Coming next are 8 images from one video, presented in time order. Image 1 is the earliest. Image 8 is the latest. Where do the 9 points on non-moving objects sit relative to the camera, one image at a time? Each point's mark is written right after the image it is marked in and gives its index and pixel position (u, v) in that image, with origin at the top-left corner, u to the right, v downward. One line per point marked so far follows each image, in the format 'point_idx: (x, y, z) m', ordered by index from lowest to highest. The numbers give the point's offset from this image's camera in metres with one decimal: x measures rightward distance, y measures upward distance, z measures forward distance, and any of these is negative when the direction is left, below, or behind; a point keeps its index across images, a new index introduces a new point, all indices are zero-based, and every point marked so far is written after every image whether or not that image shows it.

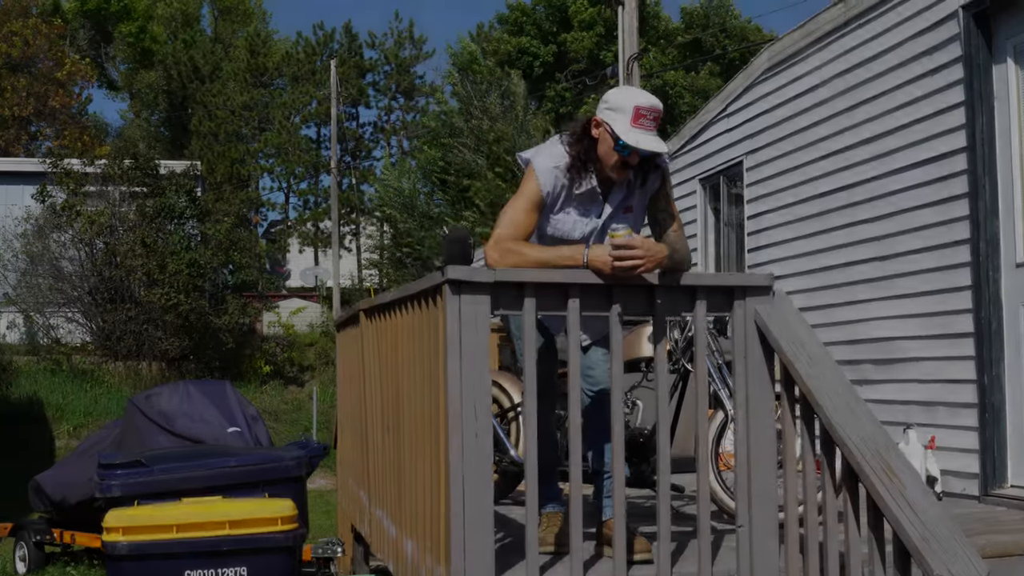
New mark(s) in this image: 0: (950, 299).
0: (+1.8, -0.1, +6.2) m
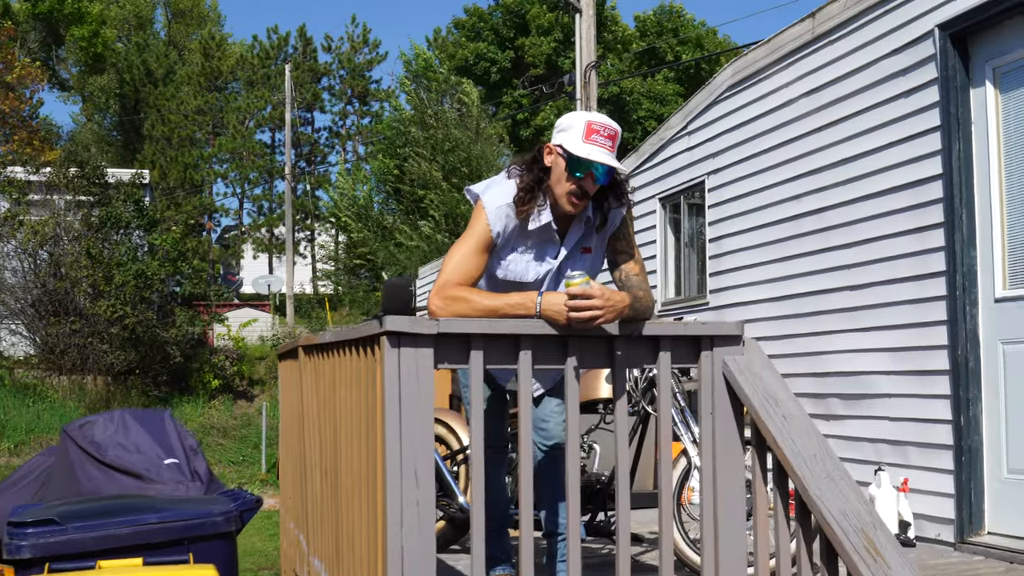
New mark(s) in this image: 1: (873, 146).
0: (+1.6, -0.2, +5.9) m
1: (+1.6, +0.6, +6.3) m
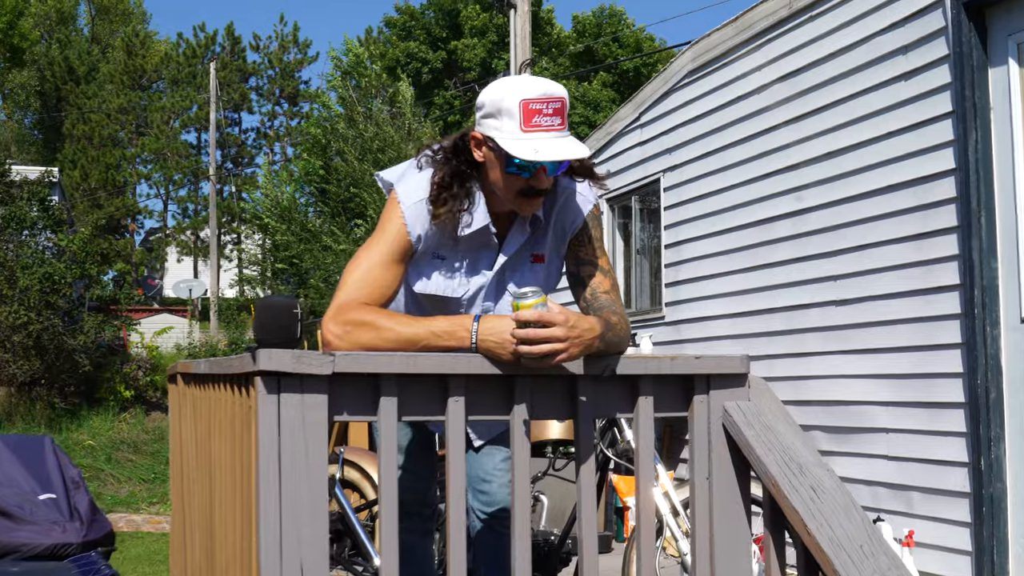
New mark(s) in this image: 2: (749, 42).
0: (+1.4, -0.2, +4.9) m
1: (+1.3, +0.6, +5.4) m
2: (+1.0, +1.1, +6.4) m
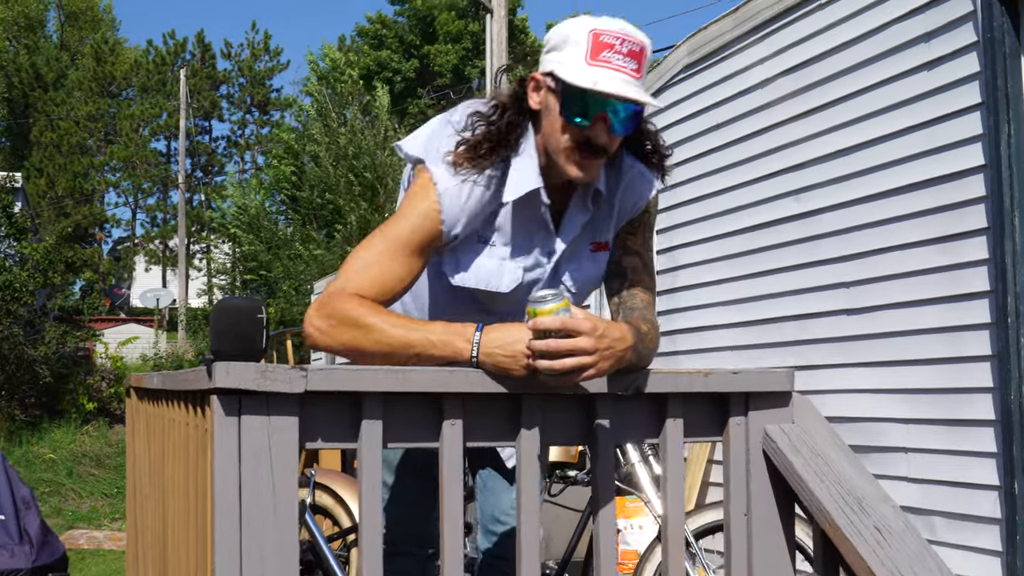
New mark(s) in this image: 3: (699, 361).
0: (+1.4, -0.3, +4.5) m
1: (+1.3, +0.5, +5.0) m
2: (+1.0, +1.0, +6.0) m
3: (+0.8, -0.3, +6.5) m
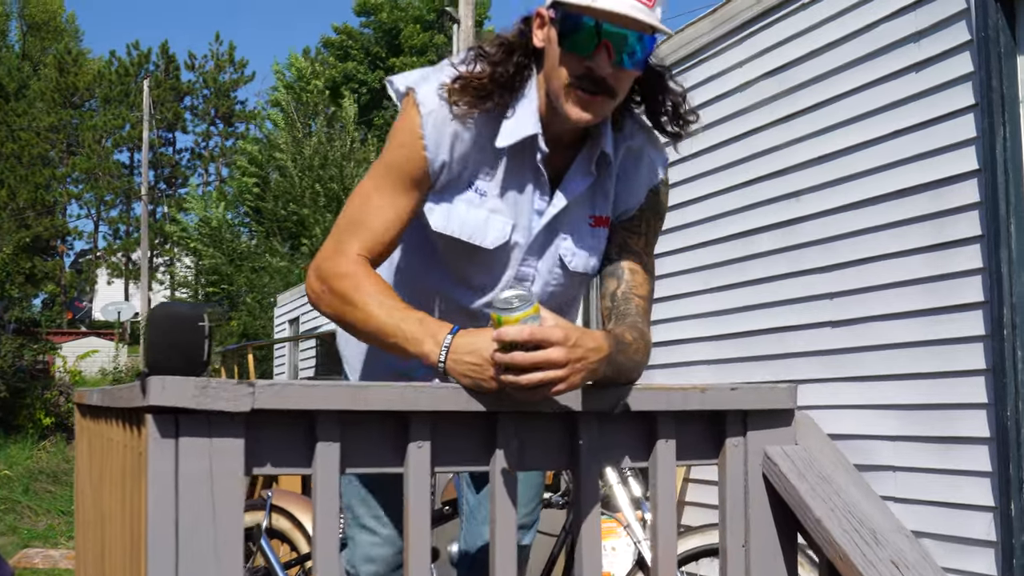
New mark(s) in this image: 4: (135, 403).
0: (+1.3, -0.3, +4.3) m
1: (+1.2, +0.5, +4.8) m
2: (+0.8, +1.0, +5.8) m
3: (+0.7, -0.4, +6.3) m
4: (-0.5, -0.2, +2.0) m
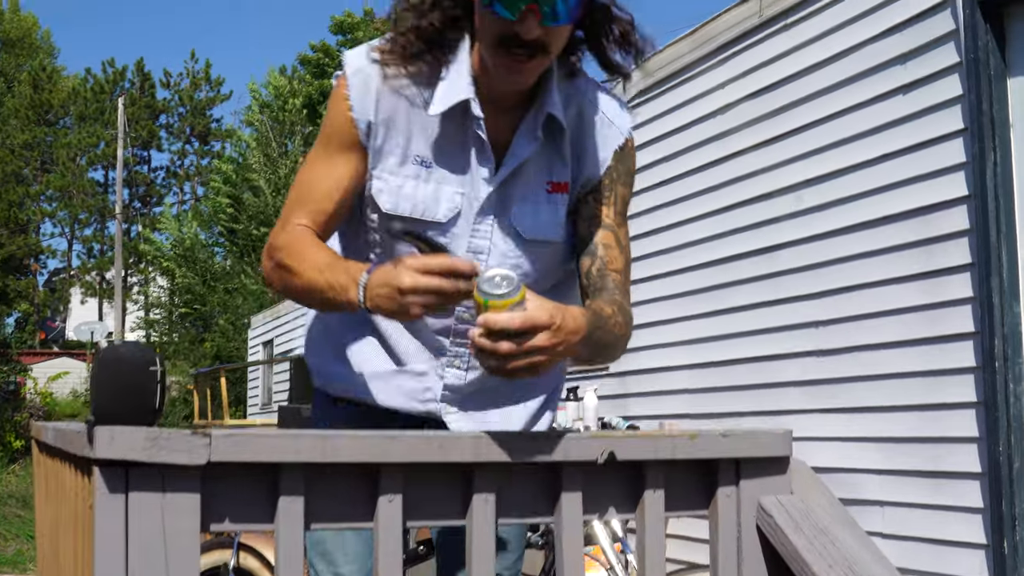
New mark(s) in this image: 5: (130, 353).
0: (+1.2, -0.4, +4.2) m
1: (+1.1, +0.4, +4.7) m
2: (+0.8, +0.9, +5.7) m
3: (+0.6, -0.5, +6.1) m
4: (-0.5, -0.2, +1.9) m
5: (-0.5, -0.1, +1.8) m
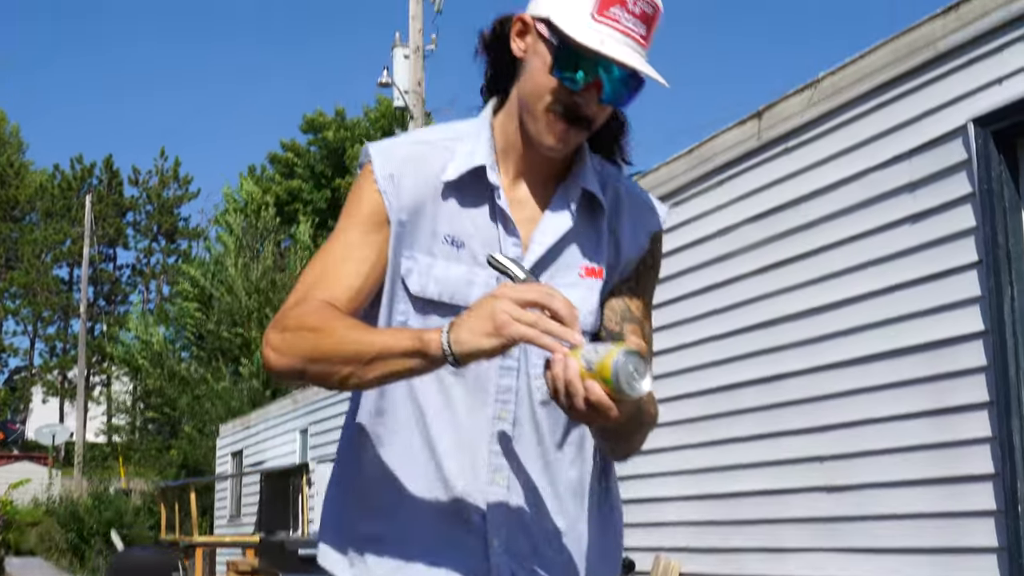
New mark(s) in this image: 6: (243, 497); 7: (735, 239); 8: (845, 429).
0: (+1.2, -0.8, +4.0) m
1: (+1.1, 0.0, +4.6) m
2: (+0.7, +0.4, +5.6) m
3: (+0.5, -1.0, +5.9) m
4: (-0.5, -0.4, +1.7) m
5: (-0.4, -0.3, +1.6) m
6: (-2.5, -1.9, +13.7) m
7: (+0.8, +0.2, +5.4) m
8: (+1.0, -0.4, +4.6) m
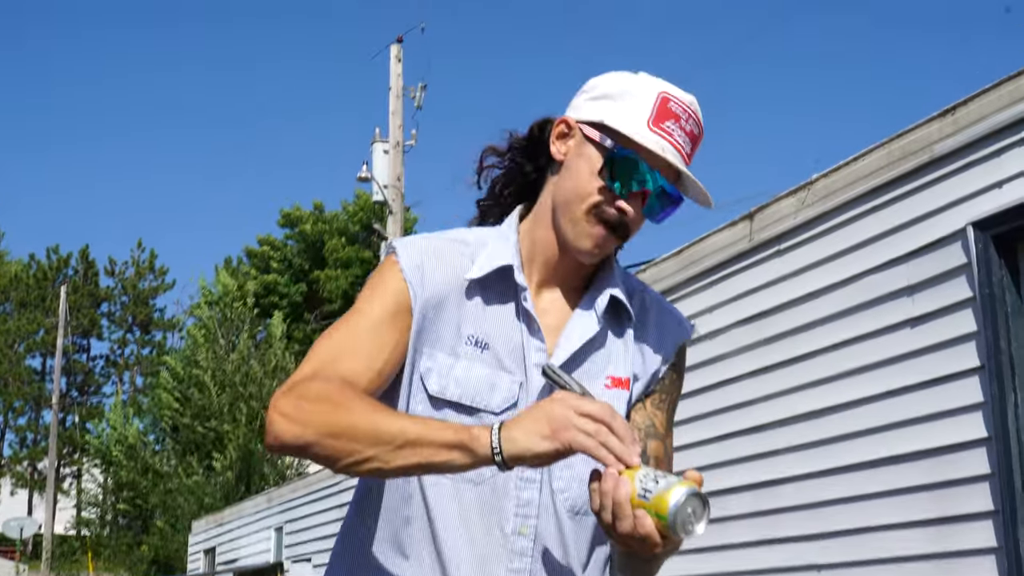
0: (+1.2, -1.0, +3.9) m
1: (+1.1, -0.3, +4.5) m
2: (+0.7, 0.0, +5.5) m
3: (+0.5, -1.4, +5.8) m
4: (-0.5, -0.5, +1.6) m
5: (-0.4, -0.4, +1.5) m
6: (-2.7, -2.8, +13.4) m
7: (+0.8, -0.2, +5.3) m
8: (+1.0, -0.8, +4.5) m
